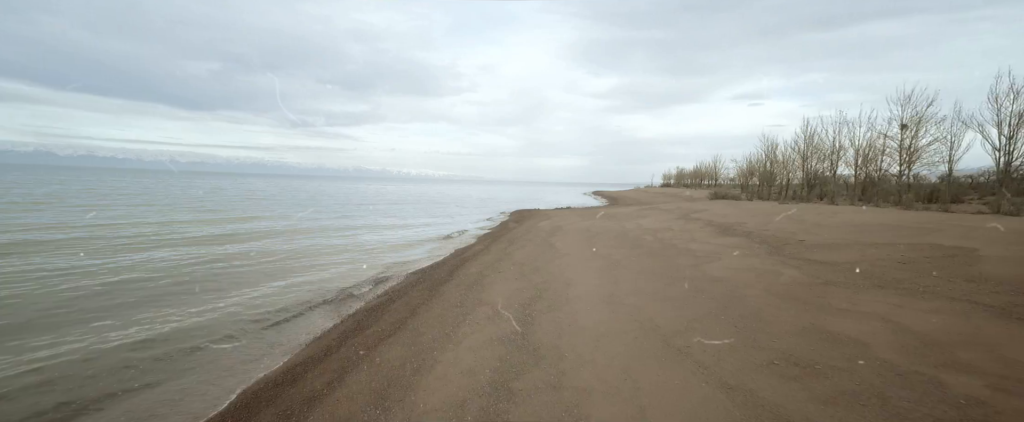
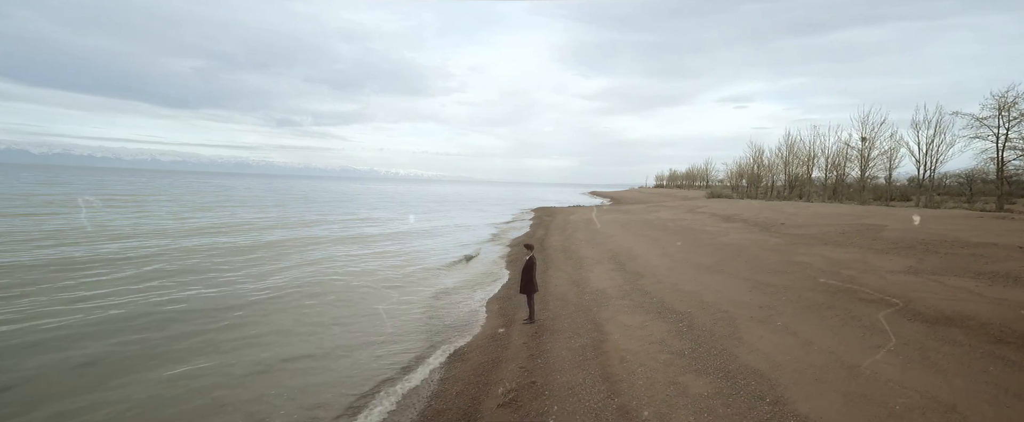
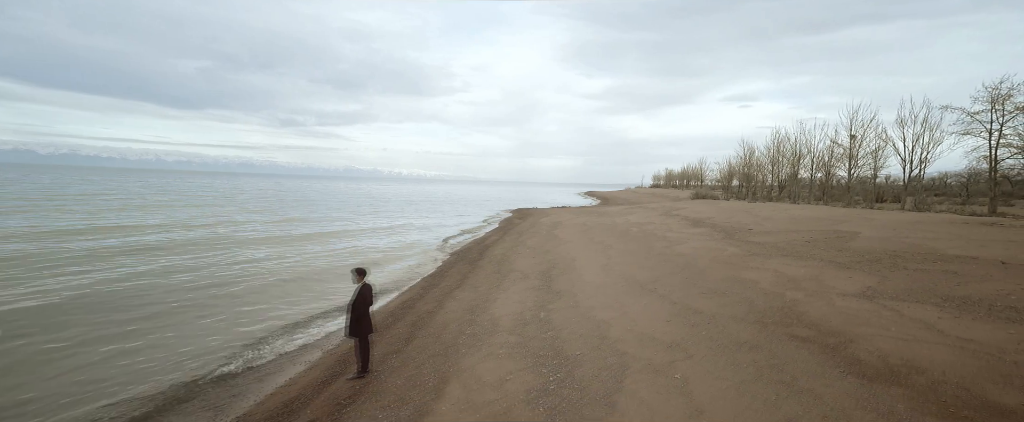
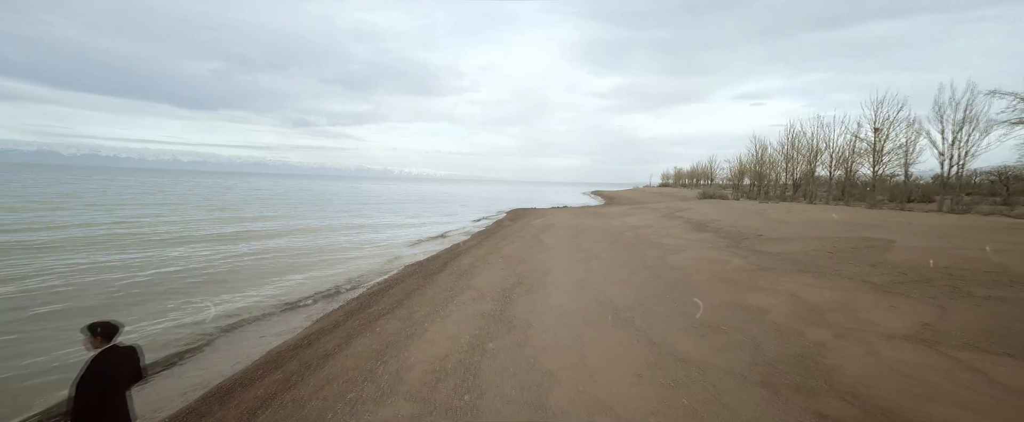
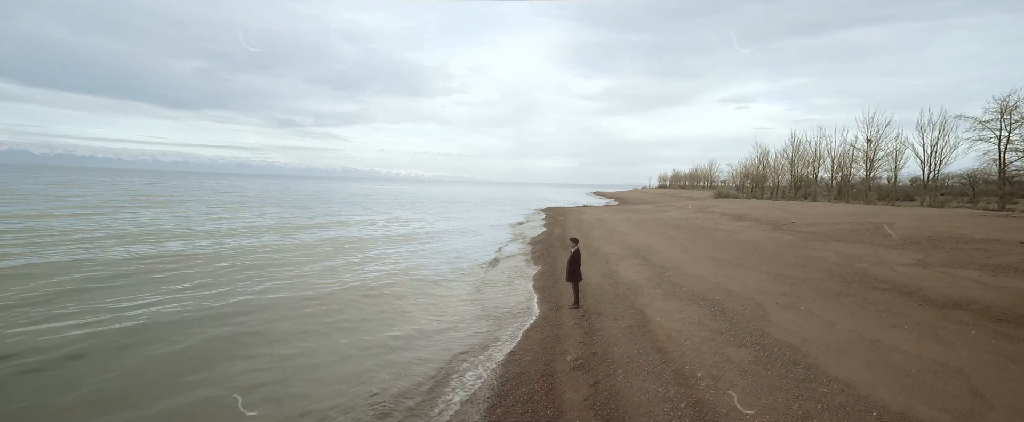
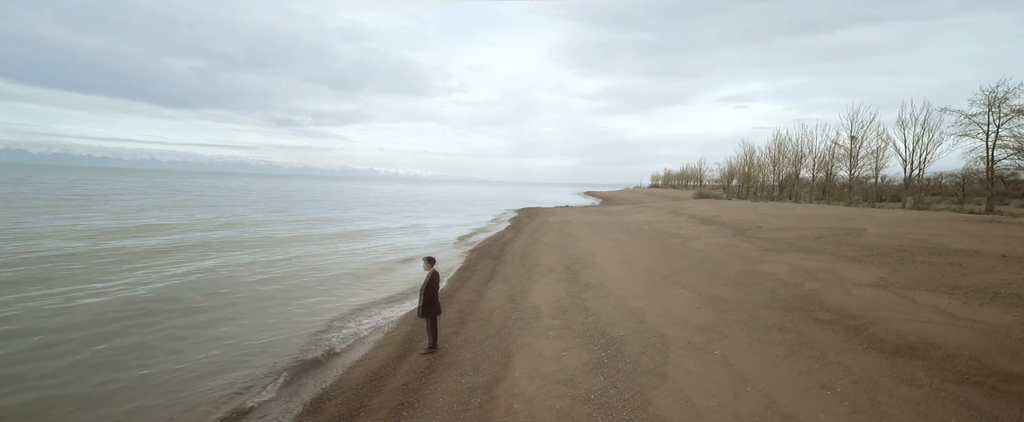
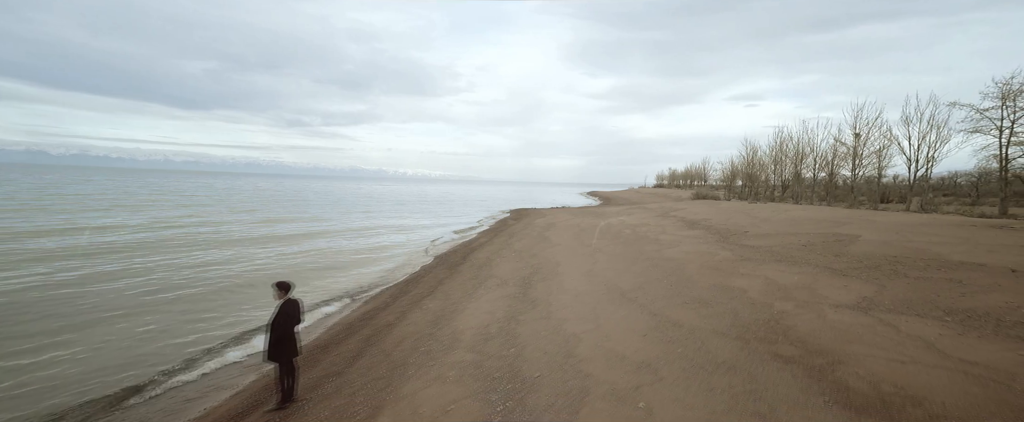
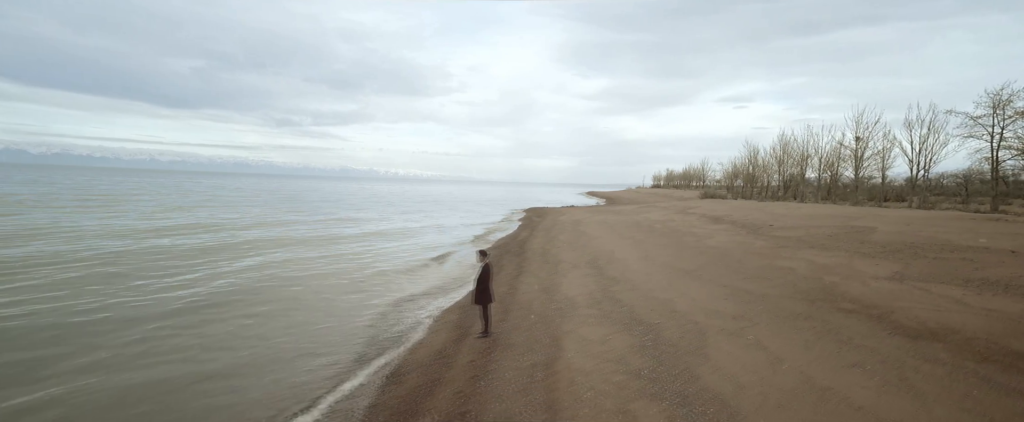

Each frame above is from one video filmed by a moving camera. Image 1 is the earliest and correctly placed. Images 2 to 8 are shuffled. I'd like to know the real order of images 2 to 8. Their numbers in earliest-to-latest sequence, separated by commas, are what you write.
4, 7, 3, 6, 8, 2, 5
